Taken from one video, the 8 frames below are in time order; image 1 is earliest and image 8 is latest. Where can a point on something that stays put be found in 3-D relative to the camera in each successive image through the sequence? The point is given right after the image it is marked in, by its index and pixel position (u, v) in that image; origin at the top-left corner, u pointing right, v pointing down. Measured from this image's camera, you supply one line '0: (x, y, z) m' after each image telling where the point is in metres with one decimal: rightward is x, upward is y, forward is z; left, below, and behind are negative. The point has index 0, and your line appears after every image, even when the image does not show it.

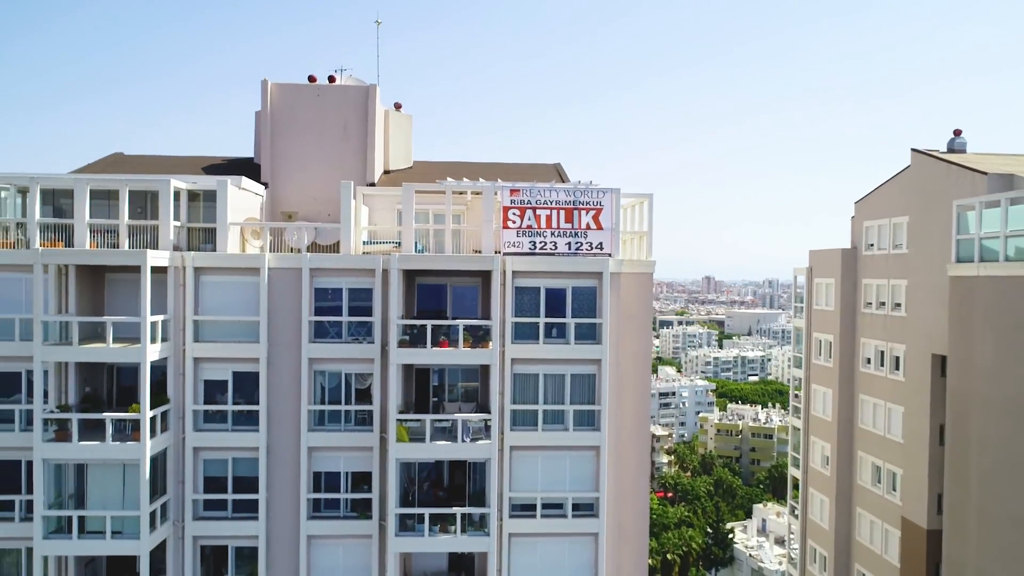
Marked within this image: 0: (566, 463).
0: (+1.6, -5.2, +18.8) m
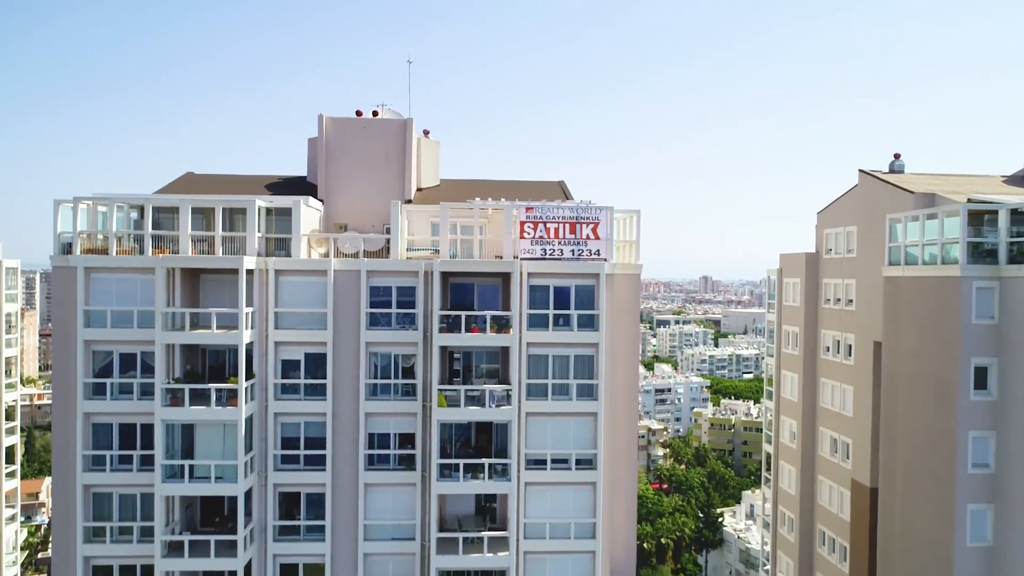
0: (+2.2, -5.1, +23.5) m
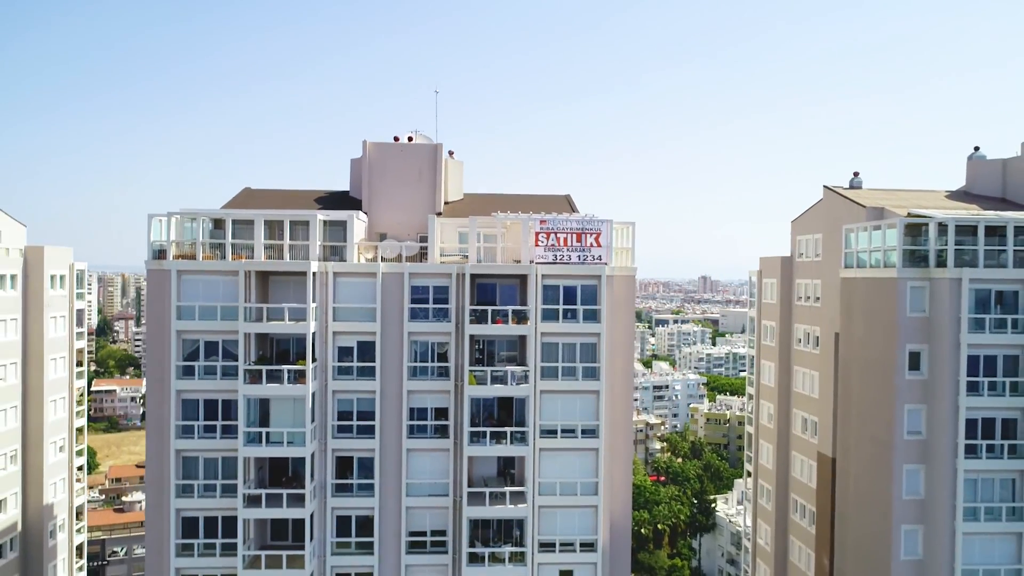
0: (+2.9, -5.1, +28.3) m
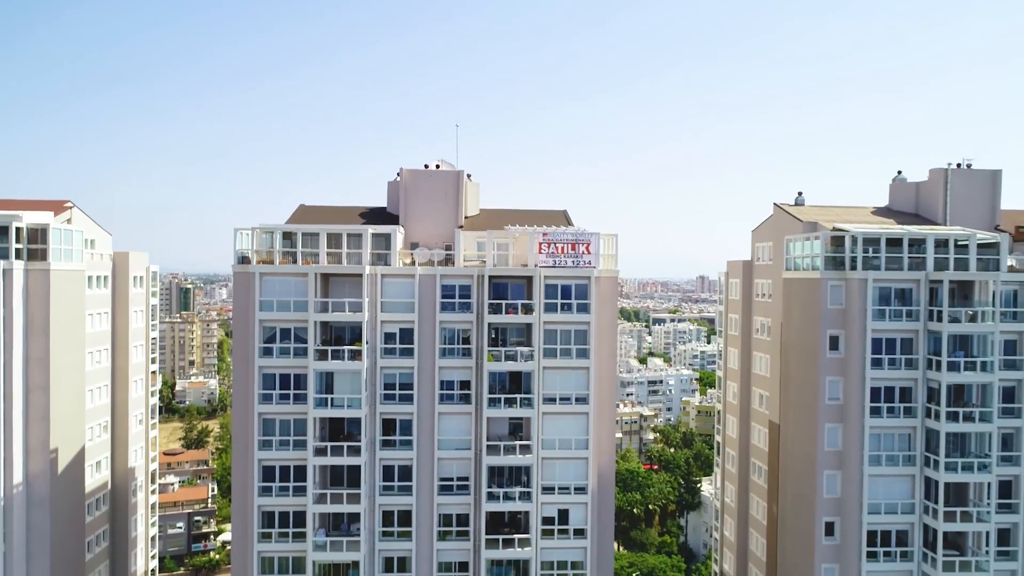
0: (+3.4, -5.0, +36.0) m
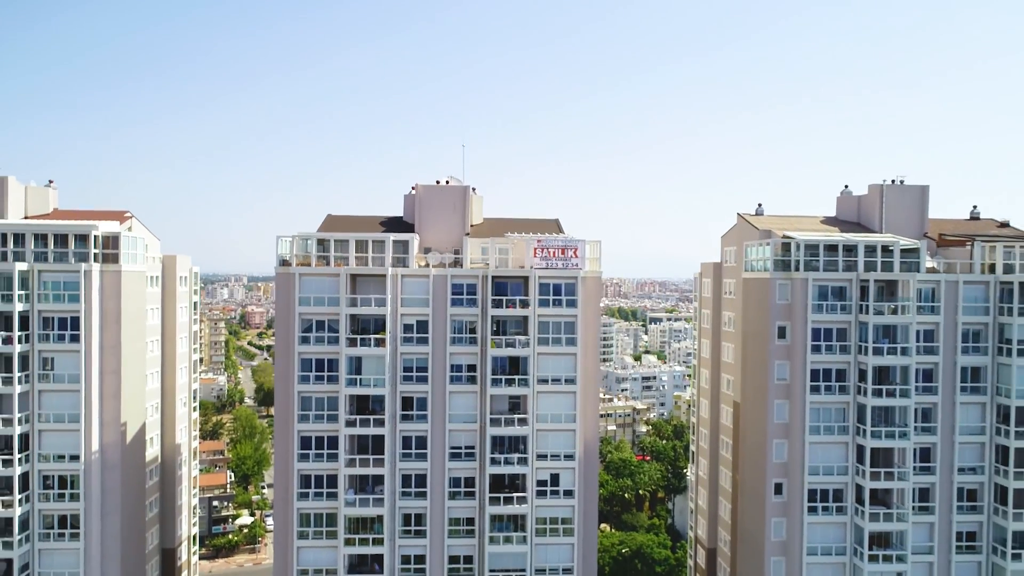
0: (+3.4, -4.9, +42.6) m
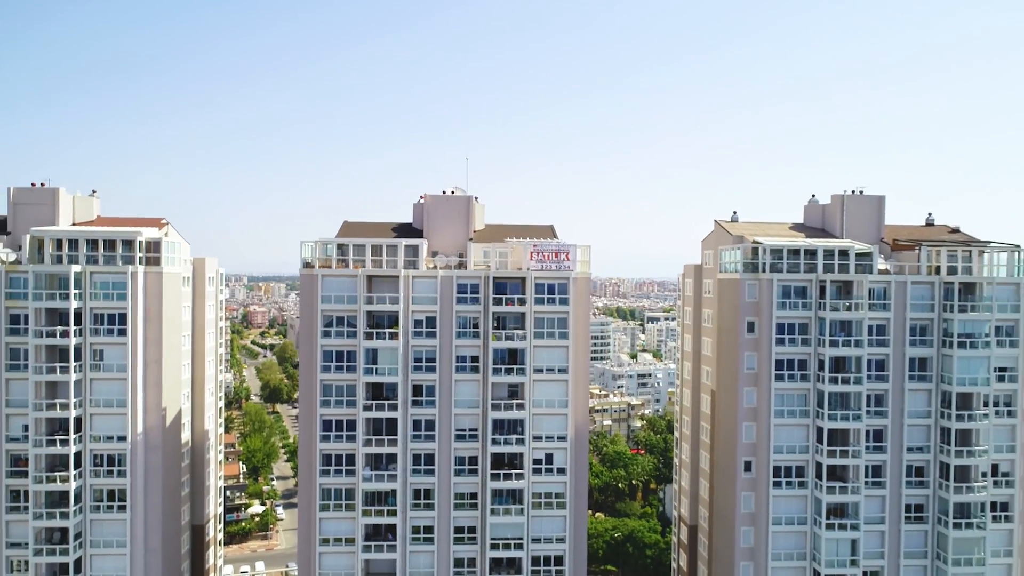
0: (+3.3, -4.9, +47.7) m
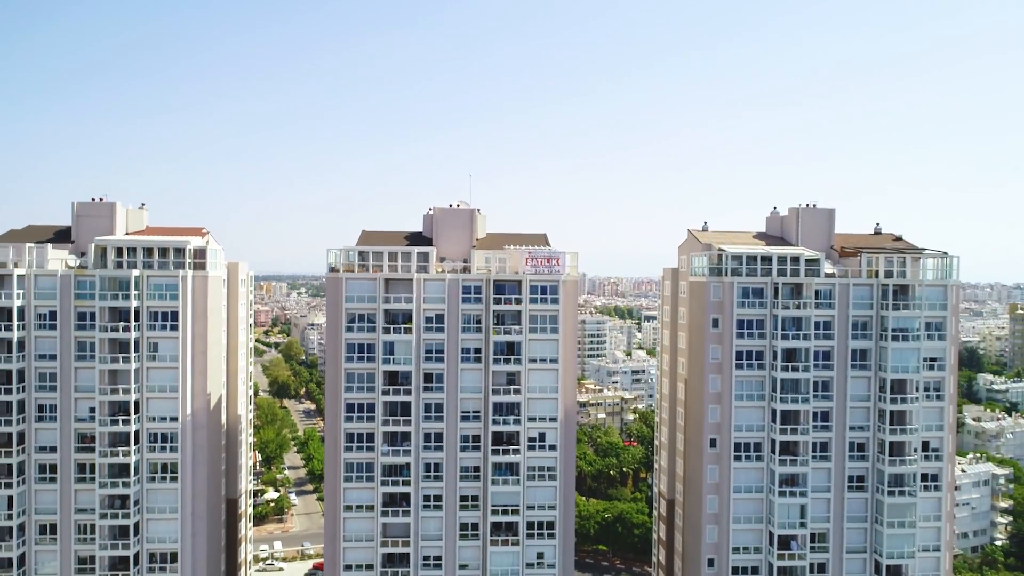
0: (+3.1, -5.0, +55.2) m
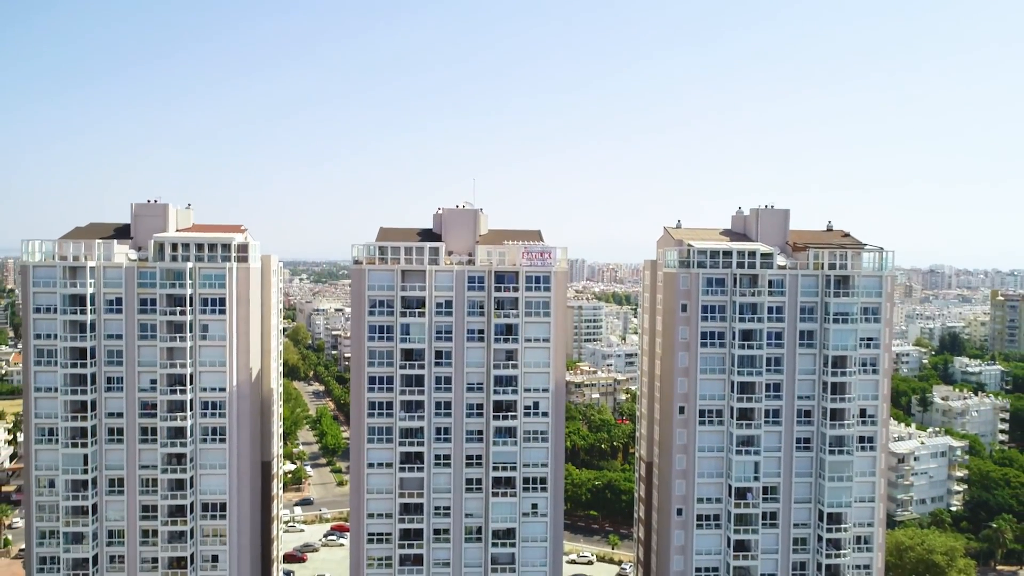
0: (+2.9, -4.0, +64.4) m
